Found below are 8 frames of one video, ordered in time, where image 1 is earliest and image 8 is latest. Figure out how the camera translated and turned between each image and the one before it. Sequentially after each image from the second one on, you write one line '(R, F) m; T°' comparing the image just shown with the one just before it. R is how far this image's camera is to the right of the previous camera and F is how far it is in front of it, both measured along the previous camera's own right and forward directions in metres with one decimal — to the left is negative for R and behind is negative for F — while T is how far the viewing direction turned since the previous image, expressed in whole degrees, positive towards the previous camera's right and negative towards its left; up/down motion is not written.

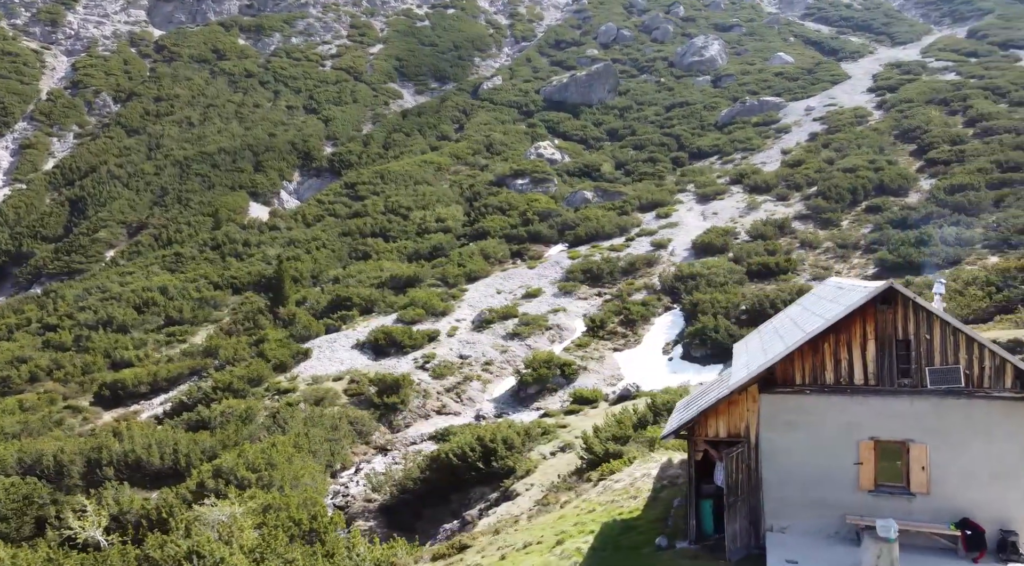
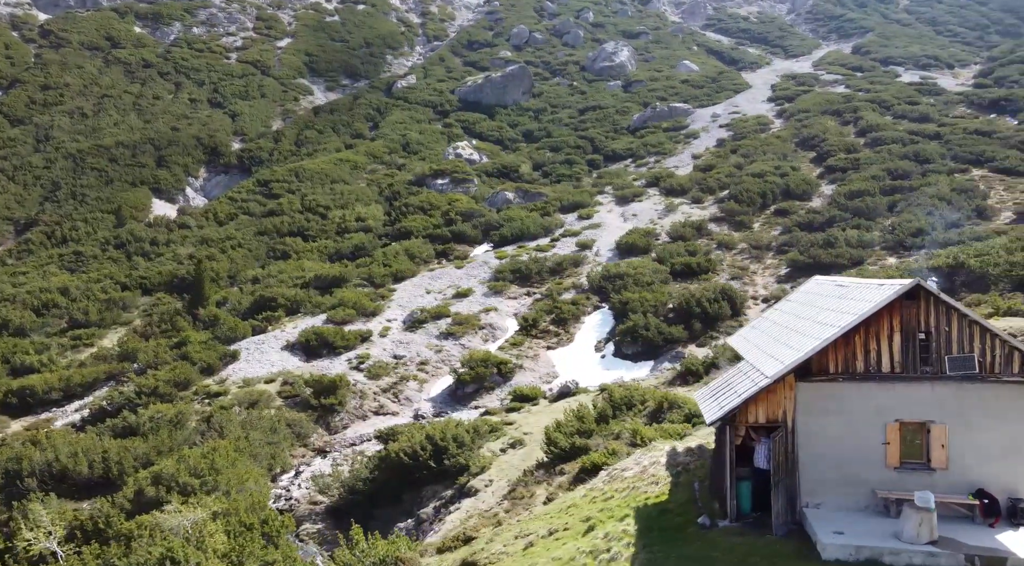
(-3.2, -0.9) m; +8°
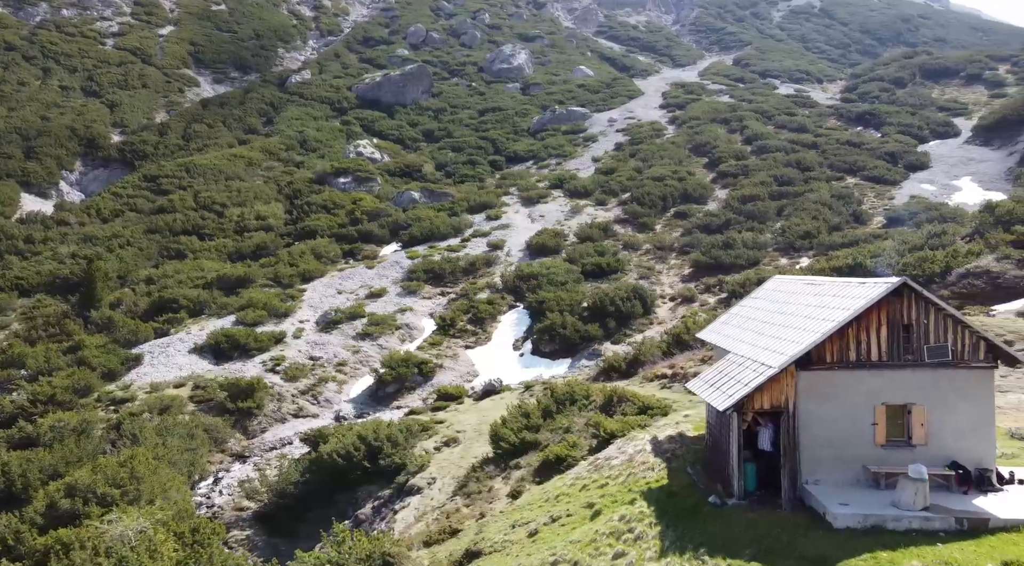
(-3.3, -0.5) m; +9°
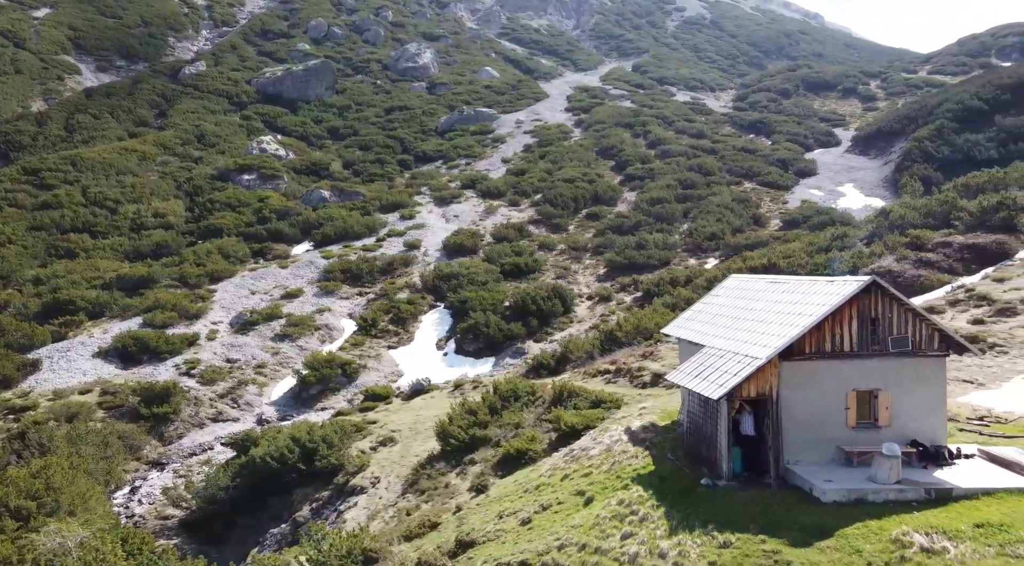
(-2.8, -0.7) m; +8°
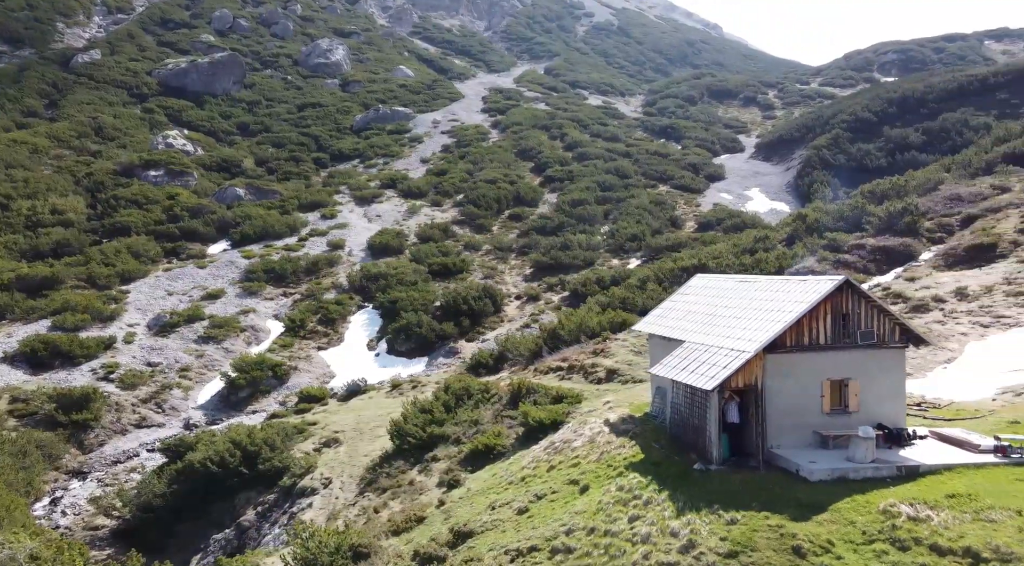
(-2.8, -0.8) m; +8°
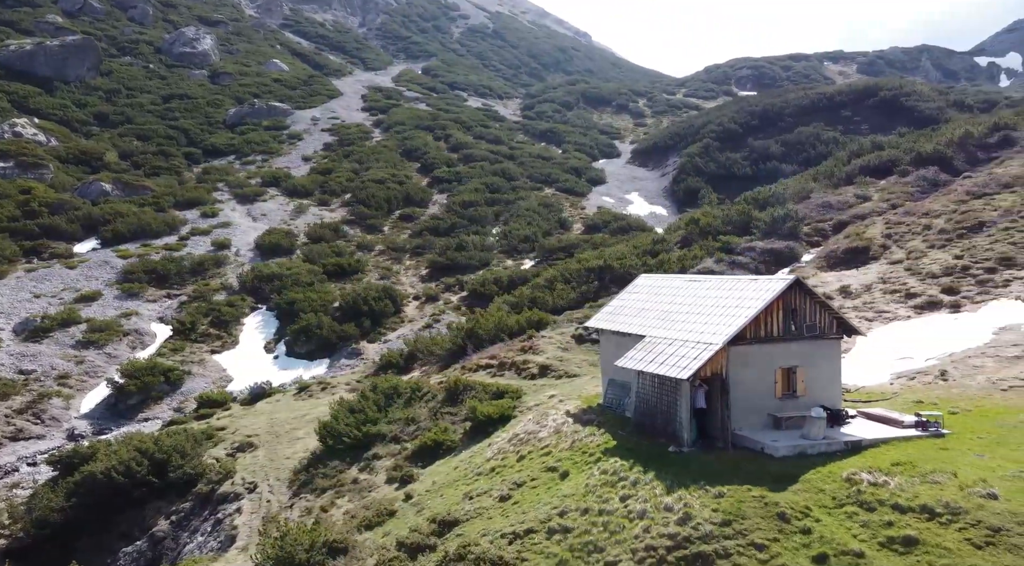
(-3.9, -1.3) m; +10°
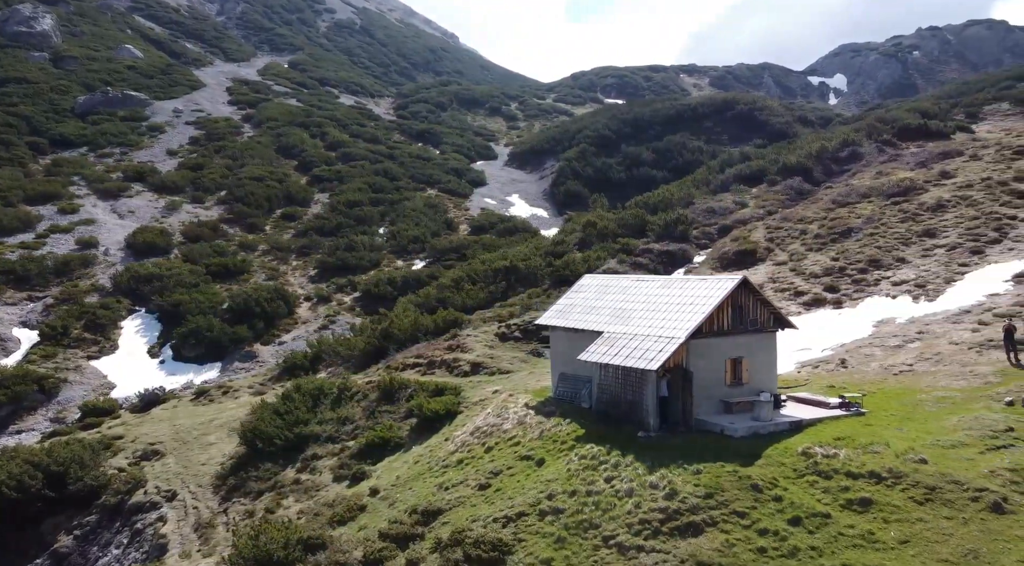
(-4.4, -1.4) m; +11°
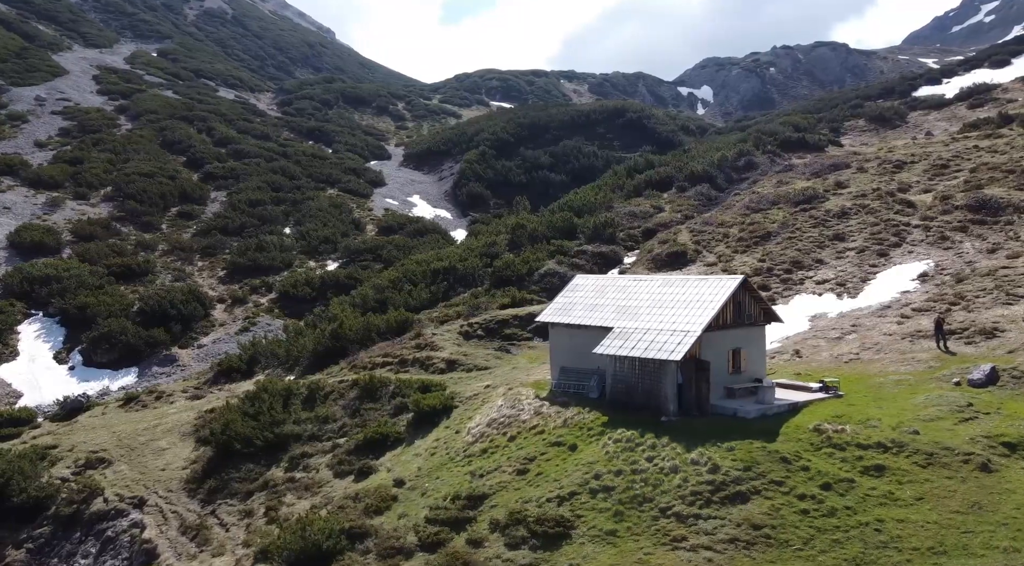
(-6.4, -1.5) m; +11°
